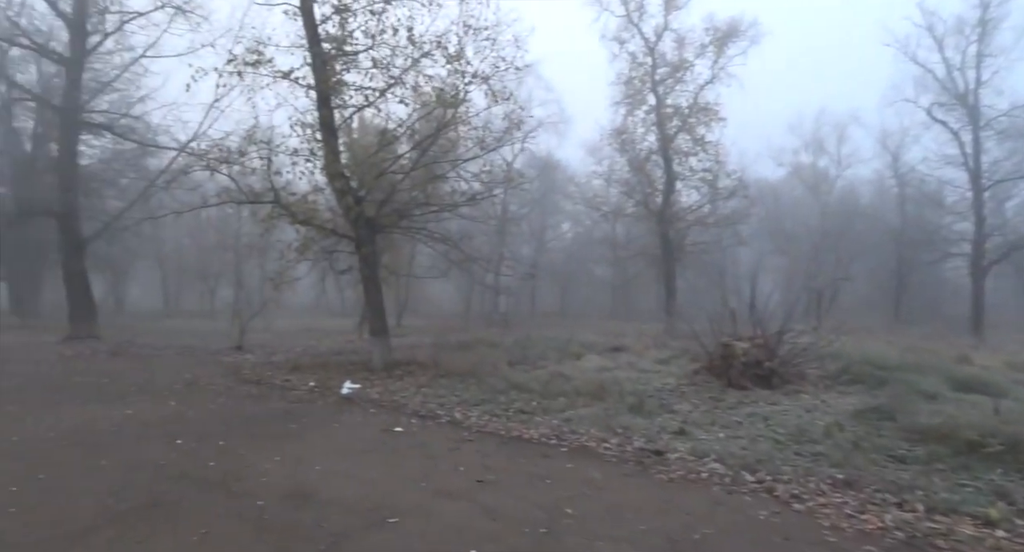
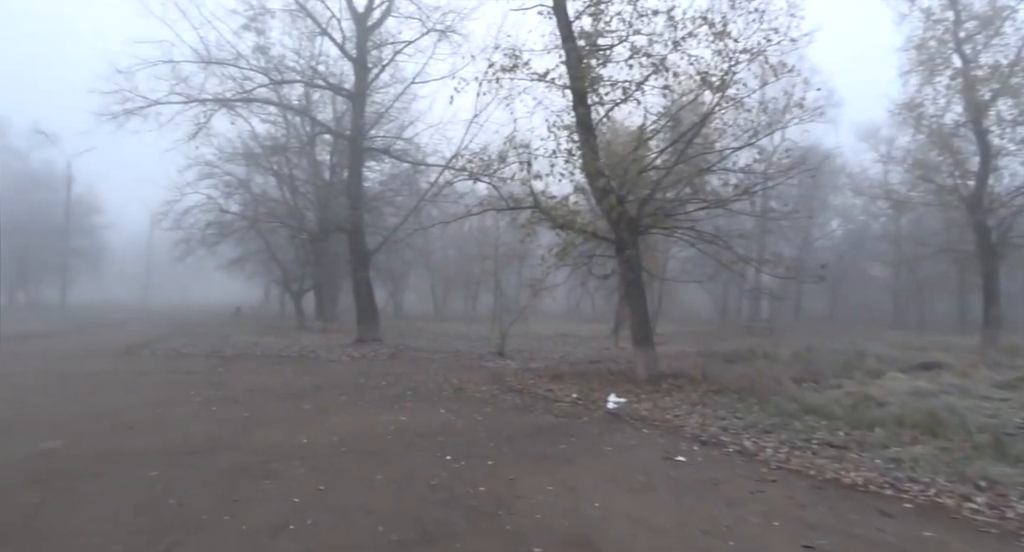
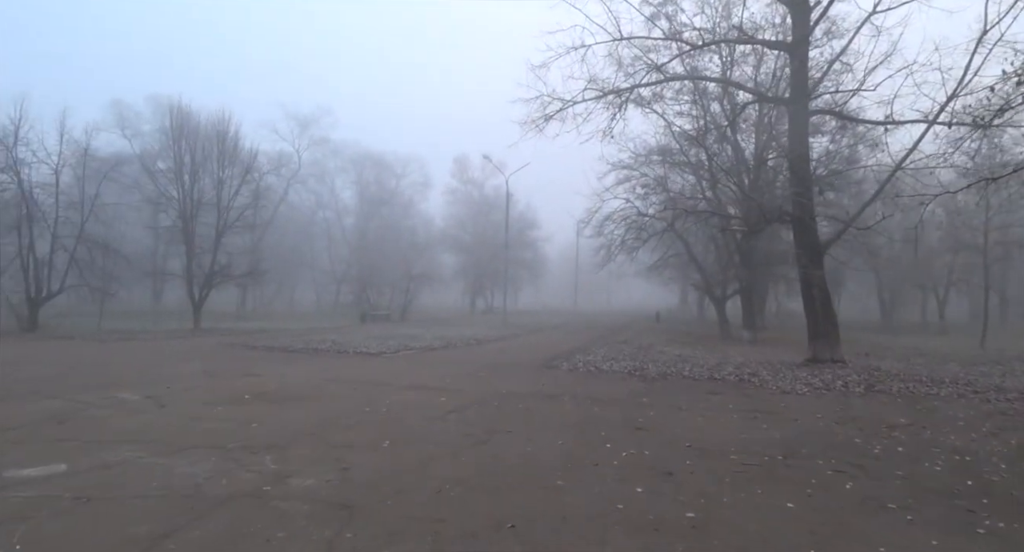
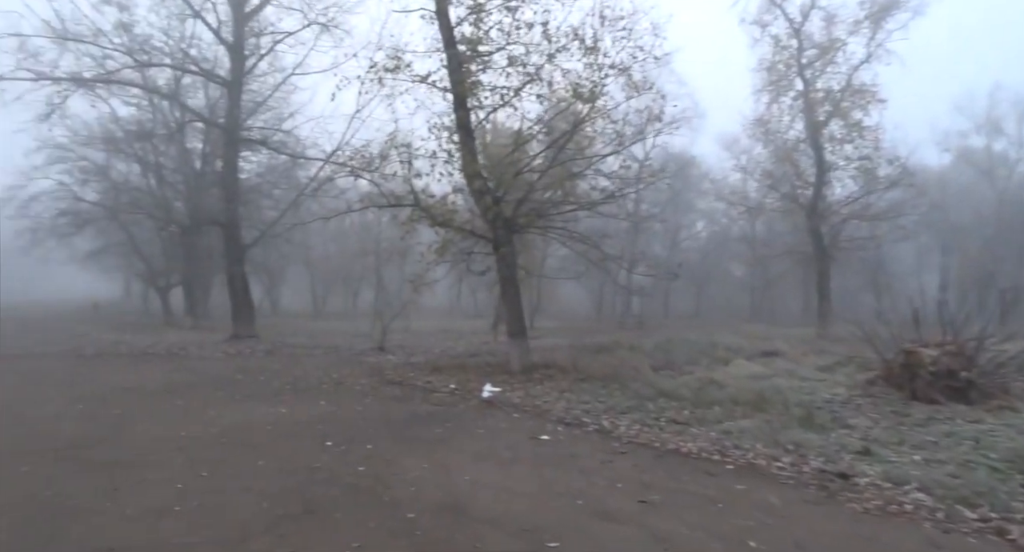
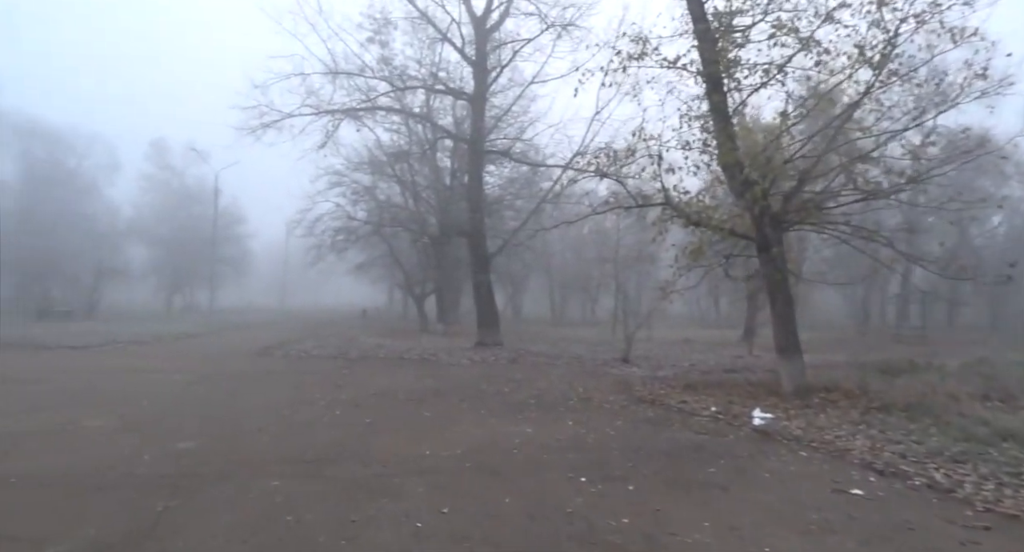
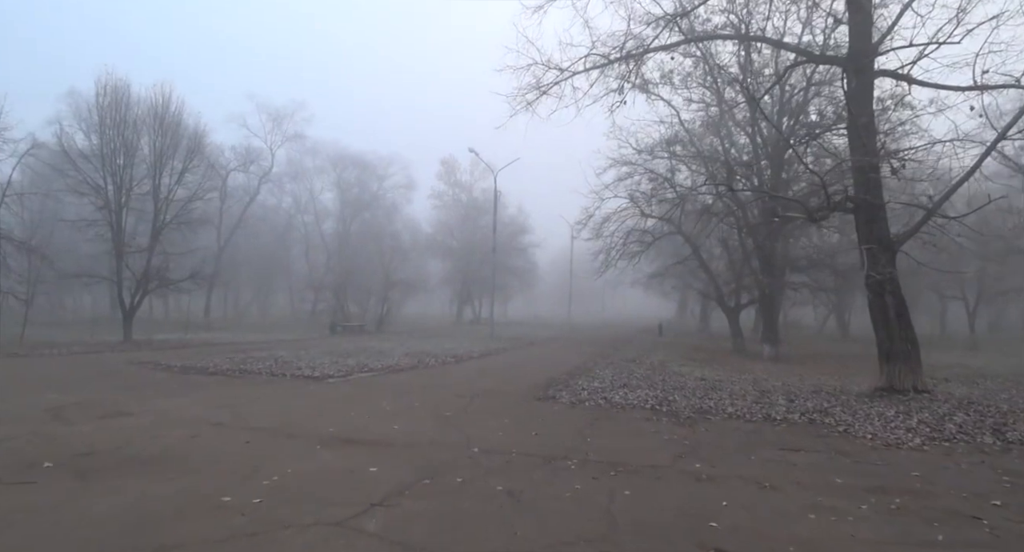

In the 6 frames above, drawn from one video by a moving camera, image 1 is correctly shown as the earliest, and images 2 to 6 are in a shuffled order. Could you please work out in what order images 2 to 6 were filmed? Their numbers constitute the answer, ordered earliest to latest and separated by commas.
4, 2, 5, 3, 6
